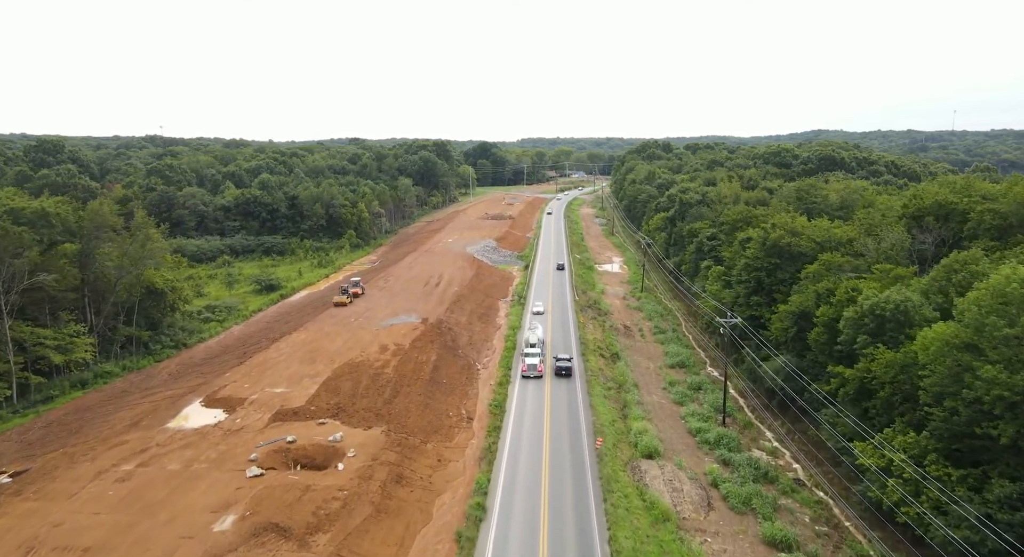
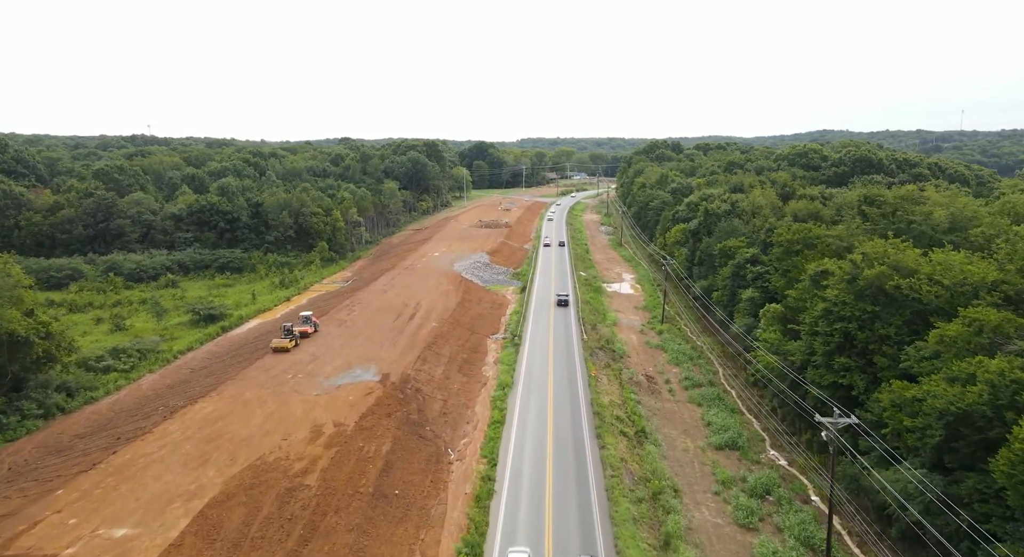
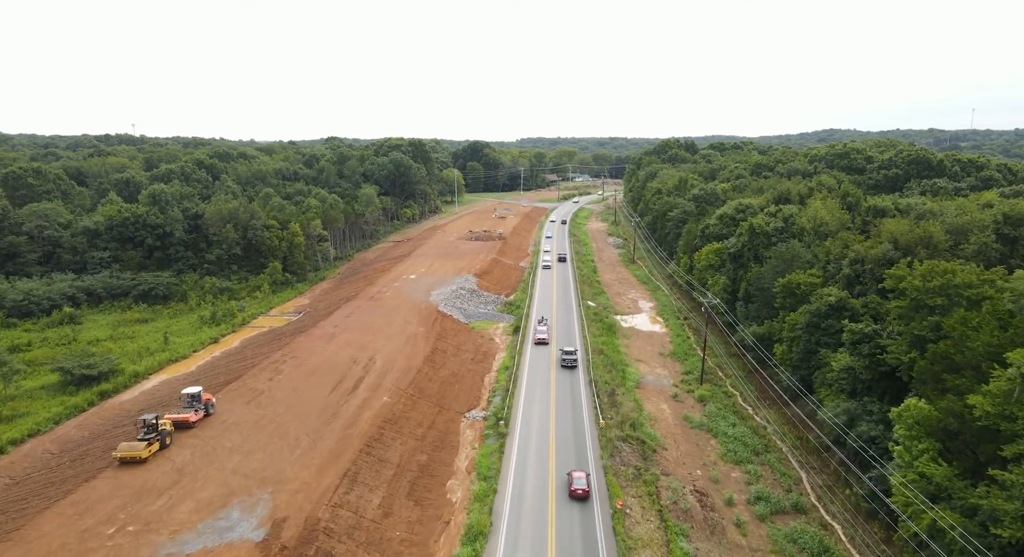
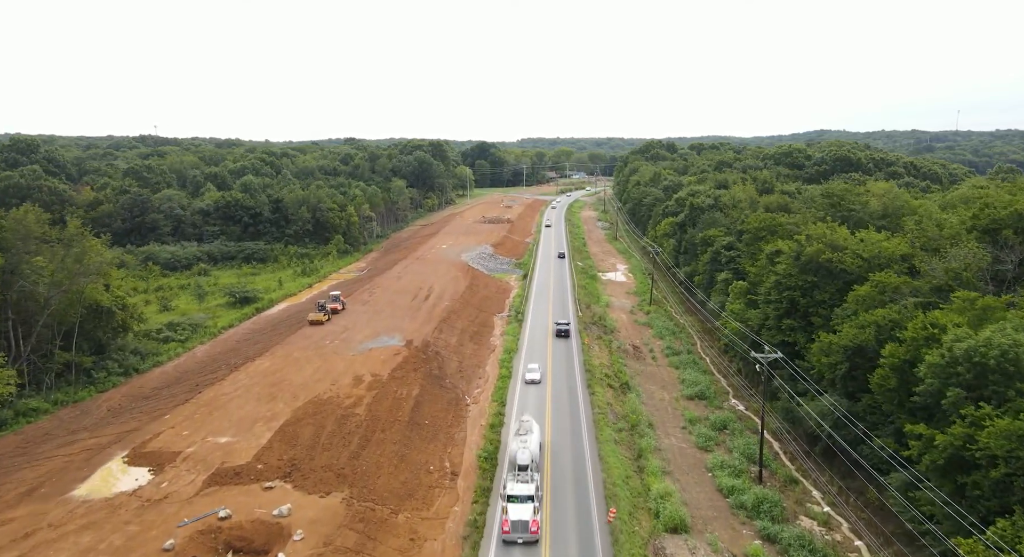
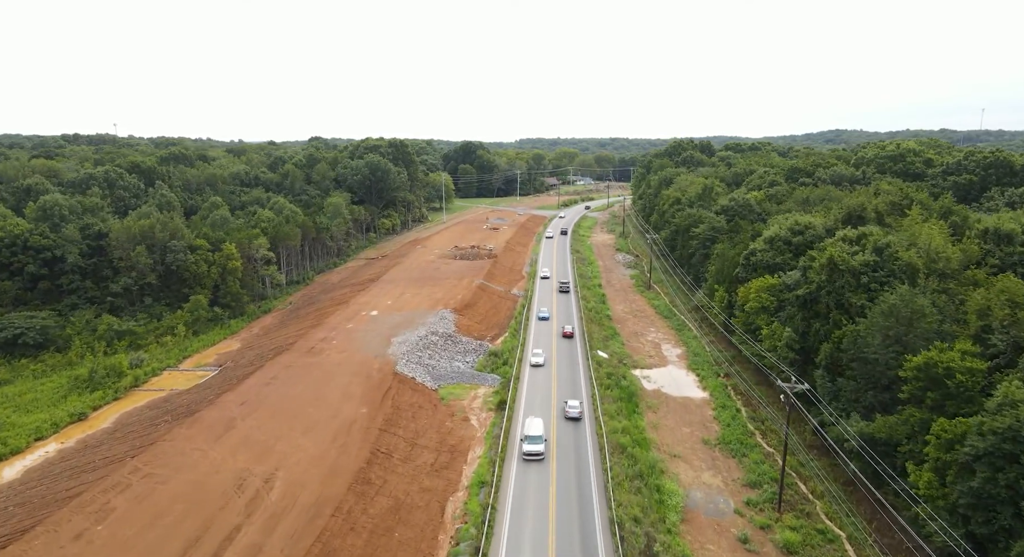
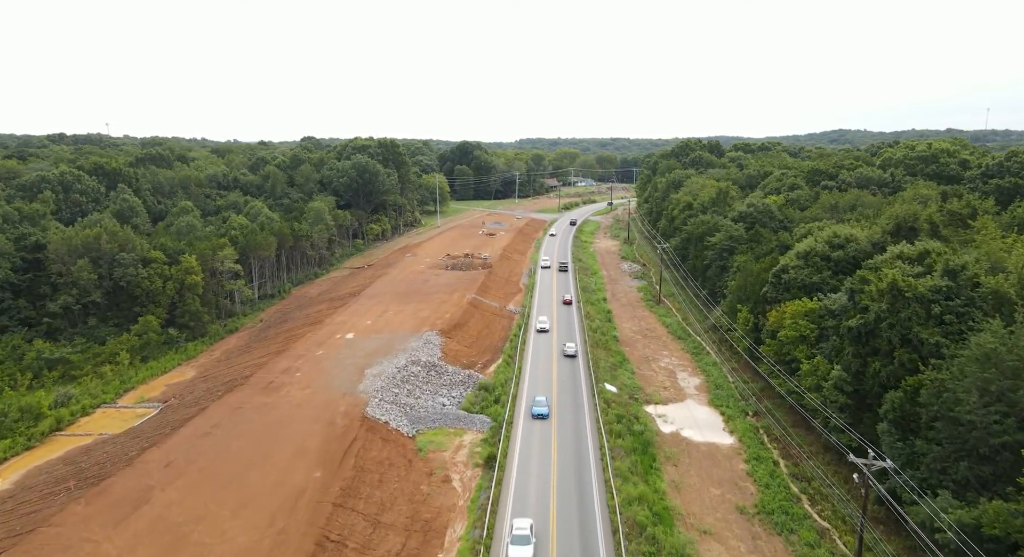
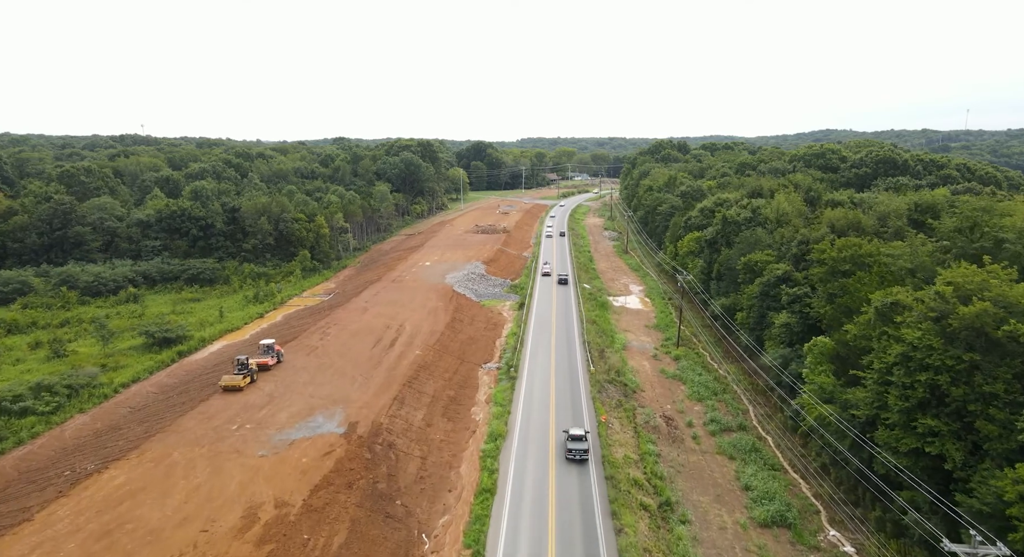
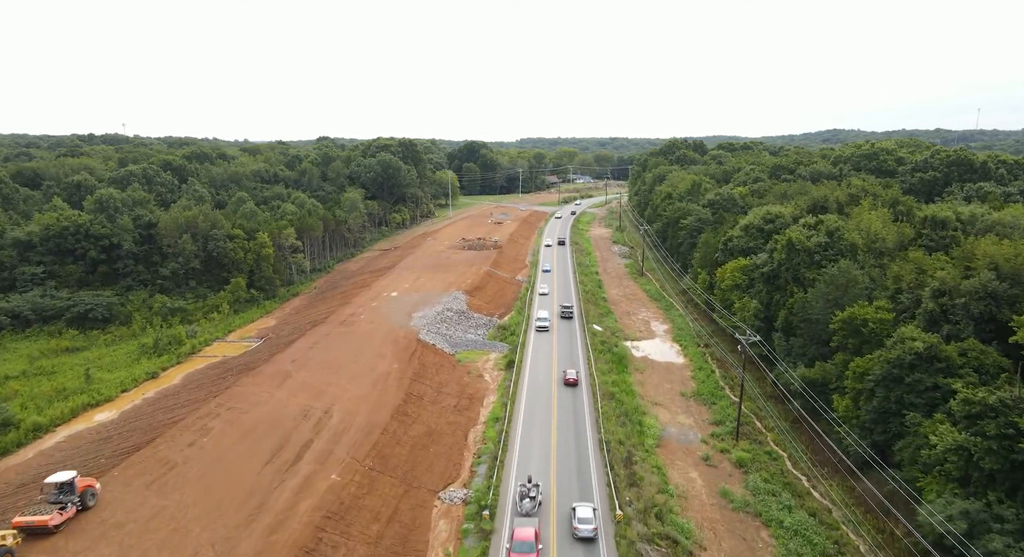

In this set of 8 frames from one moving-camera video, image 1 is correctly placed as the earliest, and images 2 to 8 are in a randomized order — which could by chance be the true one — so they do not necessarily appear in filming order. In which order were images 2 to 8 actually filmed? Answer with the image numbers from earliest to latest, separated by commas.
4, 2, 7, 3, 8, 5, 6
